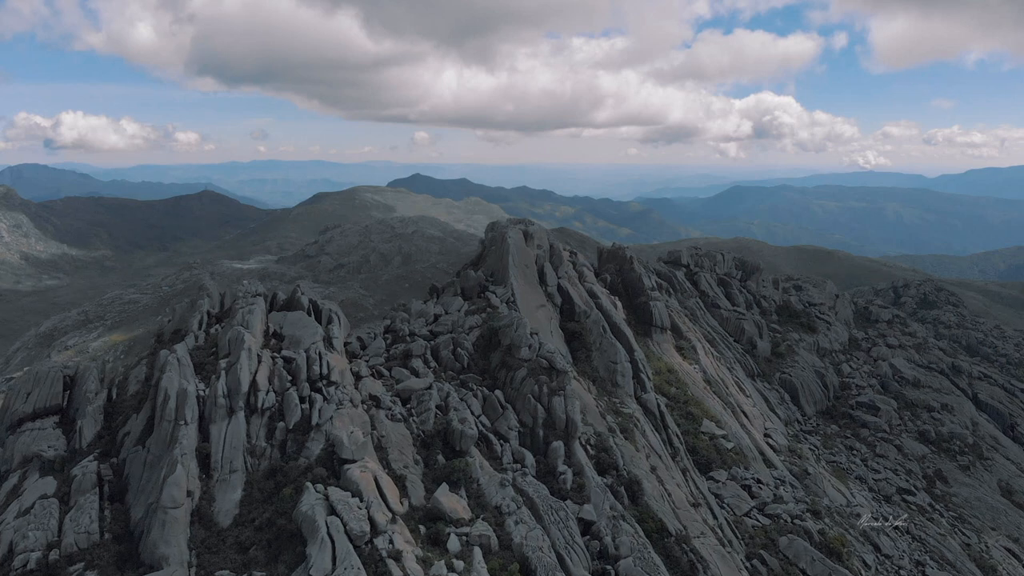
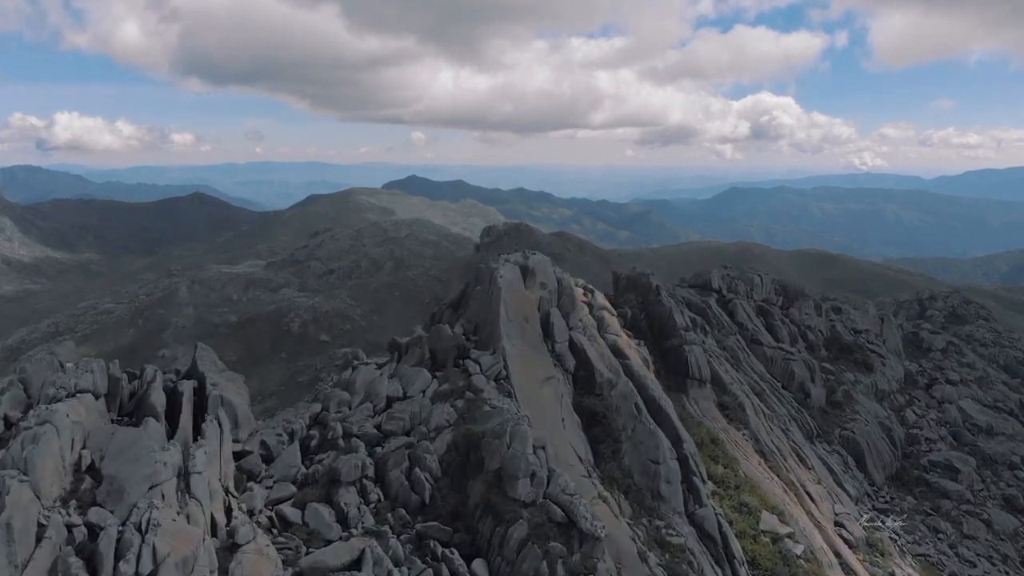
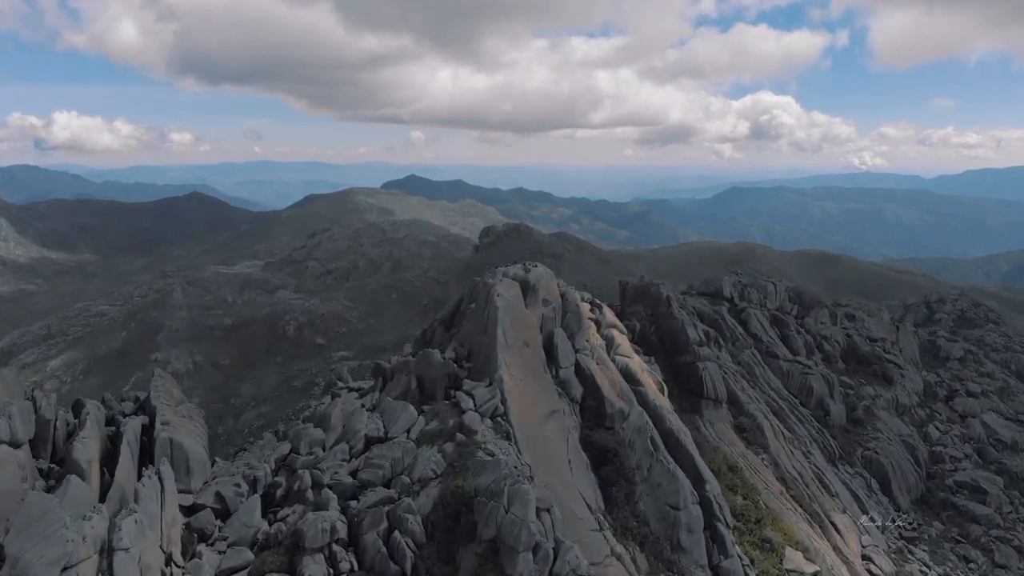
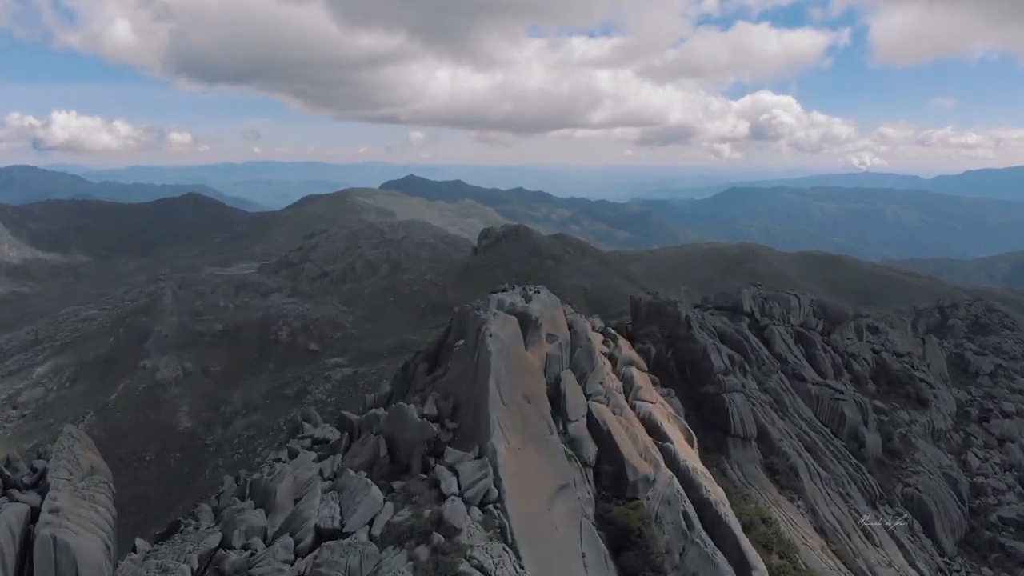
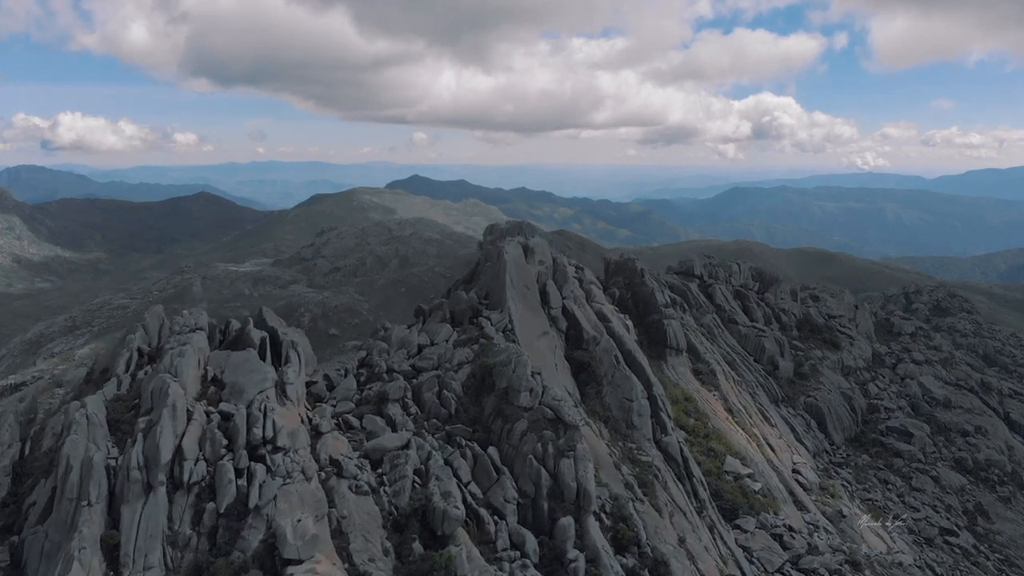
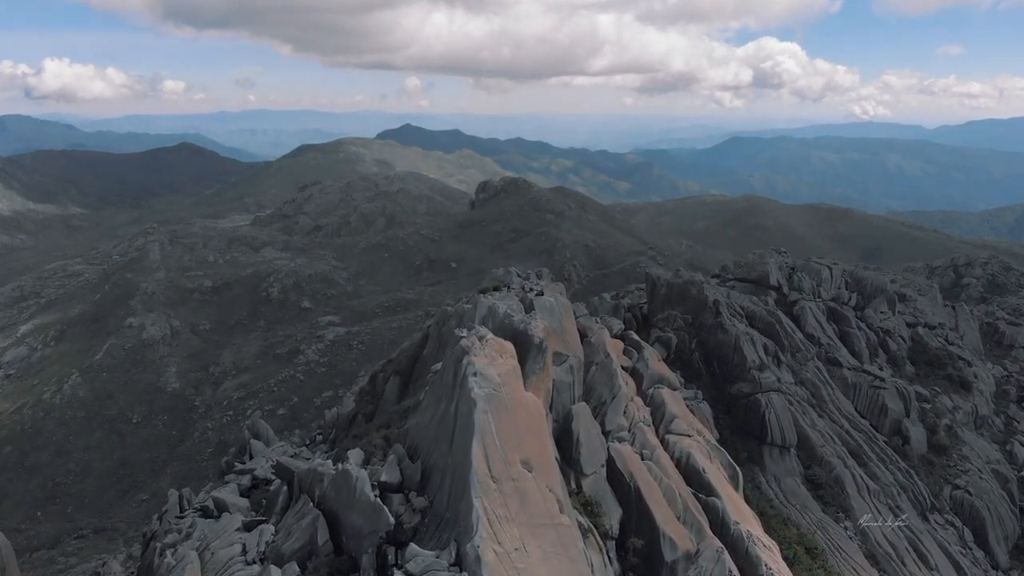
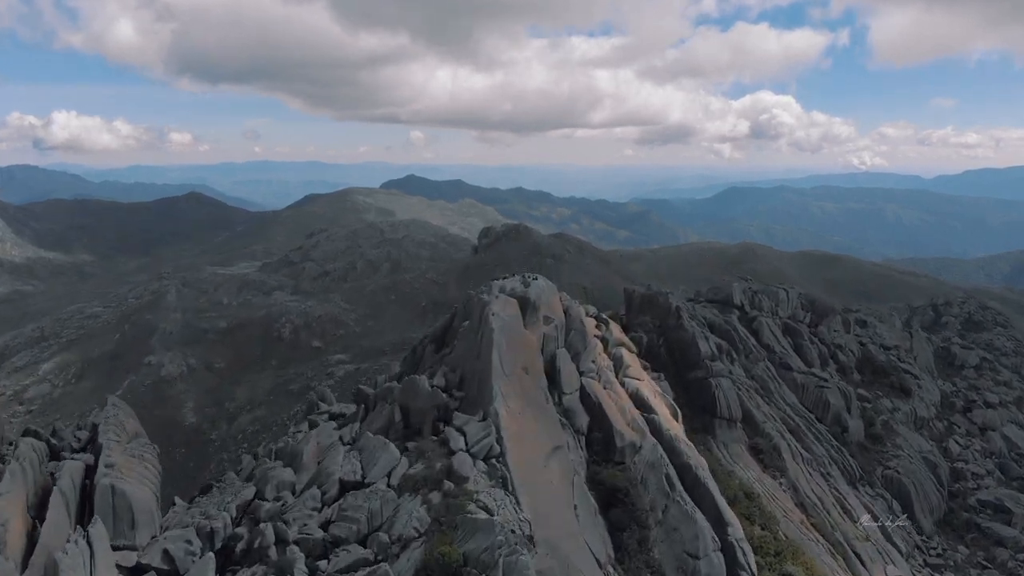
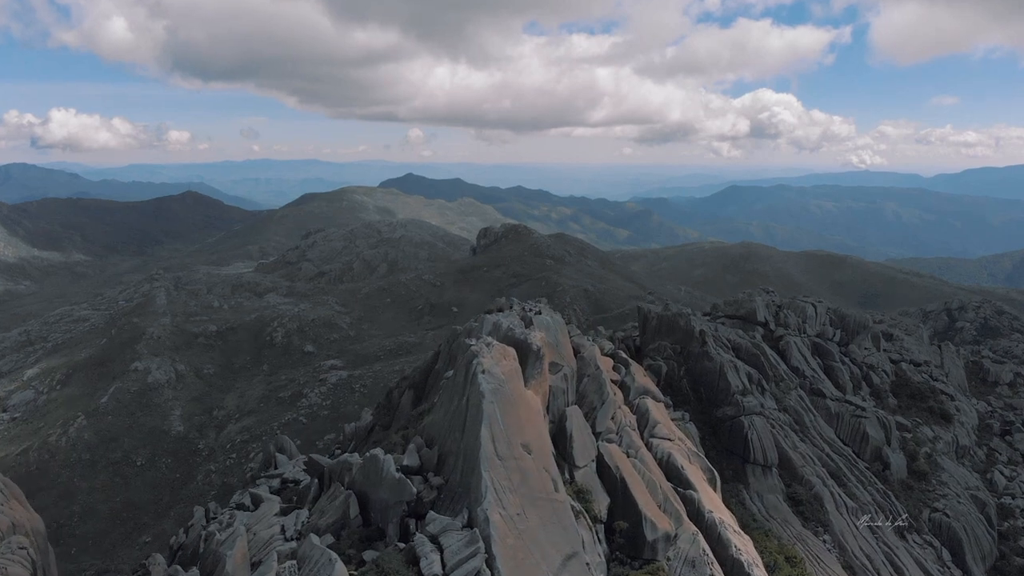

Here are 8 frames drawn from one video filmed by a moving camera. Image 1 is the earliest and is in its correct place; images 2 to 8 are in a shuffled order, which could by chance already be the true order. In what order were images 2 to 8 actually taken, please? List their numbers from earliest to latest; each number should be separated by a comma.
5, 2, 3, 7, 4, 8, 6
